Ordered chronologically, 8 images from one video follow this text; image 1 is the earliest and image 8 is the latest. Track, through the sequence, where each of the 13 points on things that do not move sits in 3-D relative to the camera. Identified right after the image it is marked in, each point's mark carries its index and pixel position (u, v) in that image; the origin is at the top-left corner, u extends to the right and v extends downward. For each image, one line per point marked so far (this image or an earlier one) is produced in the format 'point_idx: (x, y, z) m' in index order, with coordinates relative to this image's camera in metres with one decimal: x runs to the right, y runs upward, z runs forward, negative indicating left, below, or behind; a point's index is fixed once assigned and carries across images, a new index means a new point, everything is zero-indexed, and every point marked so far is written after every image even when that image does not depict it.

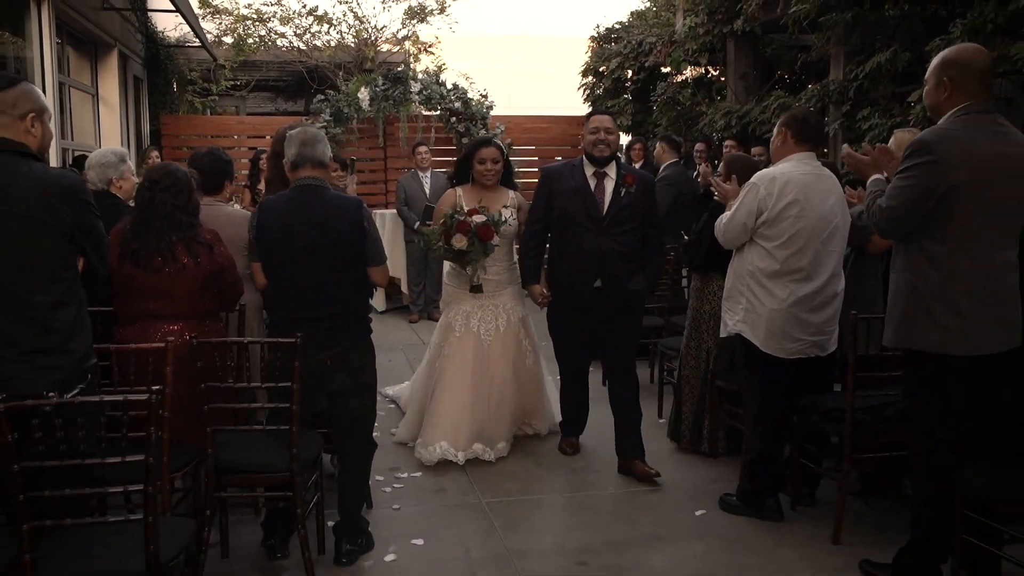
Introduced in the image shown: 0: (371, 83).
0: (-1.4, +2.1, +10.8) m
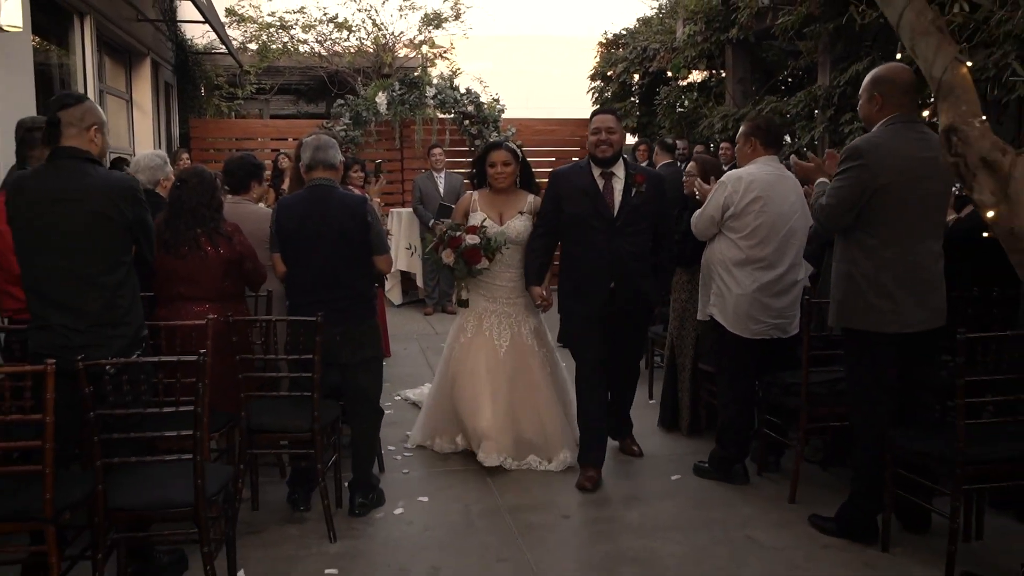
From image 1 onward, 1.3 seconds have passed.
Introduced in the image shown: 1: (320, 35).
0: (-1.3, +2.1, +11.3) m
1: (-2.8, +3.7, +15.4) m
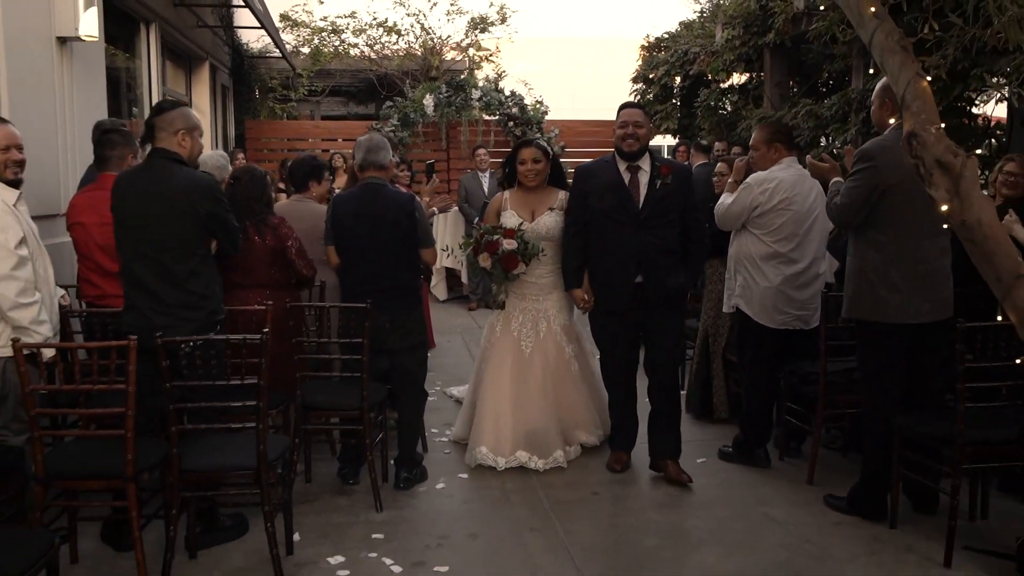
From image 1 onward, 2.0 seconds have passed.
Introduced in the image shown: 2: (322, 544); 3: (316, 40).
0: (-0.8, +2.2, +11.7) m
1: (-2.1, +3.7, +15.8) m
2: (-0.7, -0.9, +3.8) m
3: (-2.9, +3.7, +15.8) m
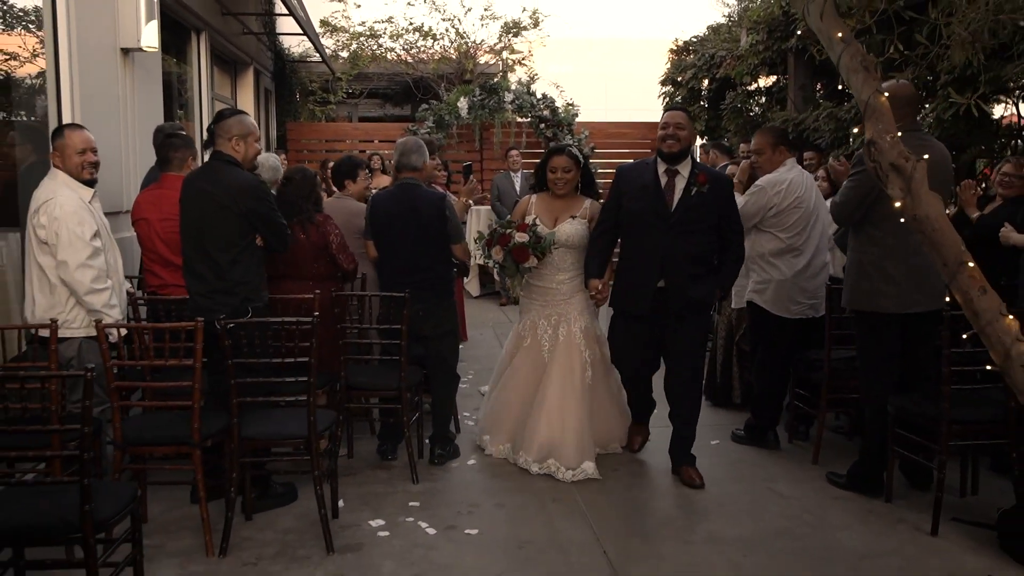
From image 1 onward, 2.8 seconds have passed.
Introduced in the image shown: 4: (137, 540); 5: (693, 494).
0: (-0.5, +2.2, +12.1) m
1: (-1.6, +3.8, +16.2) m
2: (-0.6, -0.9, +4.2) m
3: (-2.4, +3.8, +16.3) m
4: (-1.1, -0.7, +3.0) m
5: (+0.8, -0.9, +4.4) m
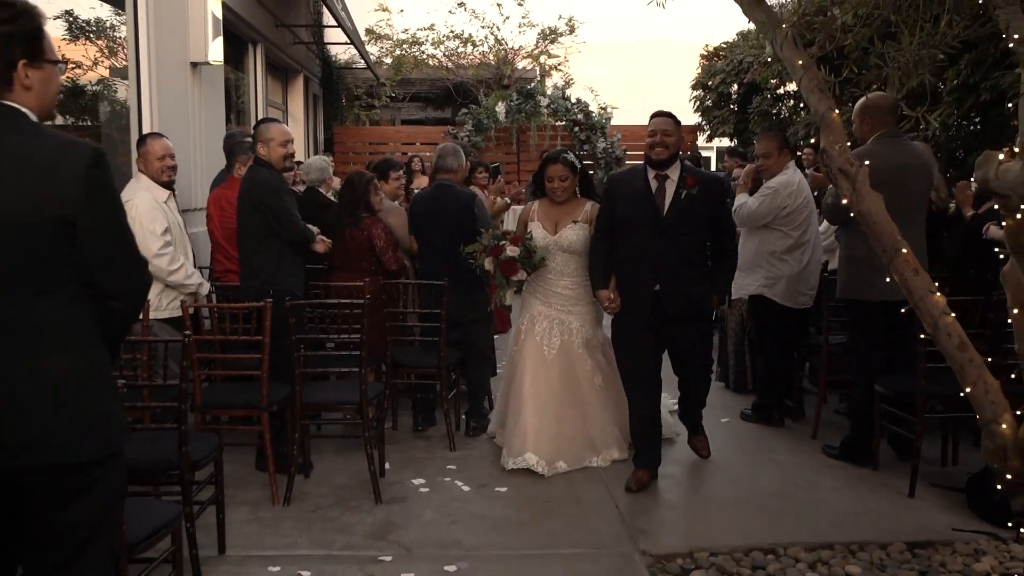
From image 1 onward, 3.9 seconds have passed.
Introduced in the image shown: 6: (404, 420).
0: (-0.1, +2.3, +12.6) m
1: (-1.0, +3.8, +16.8) m
2: (-0.5, -0.8, +4.7) m
3: (-1.8, +3.8, +16.9) m
4: (-1.0, -0.7, +3.6) m
5: (+0.9, -0.8, +4.9) m
6: (-0.6, -0.7, +5.6) m
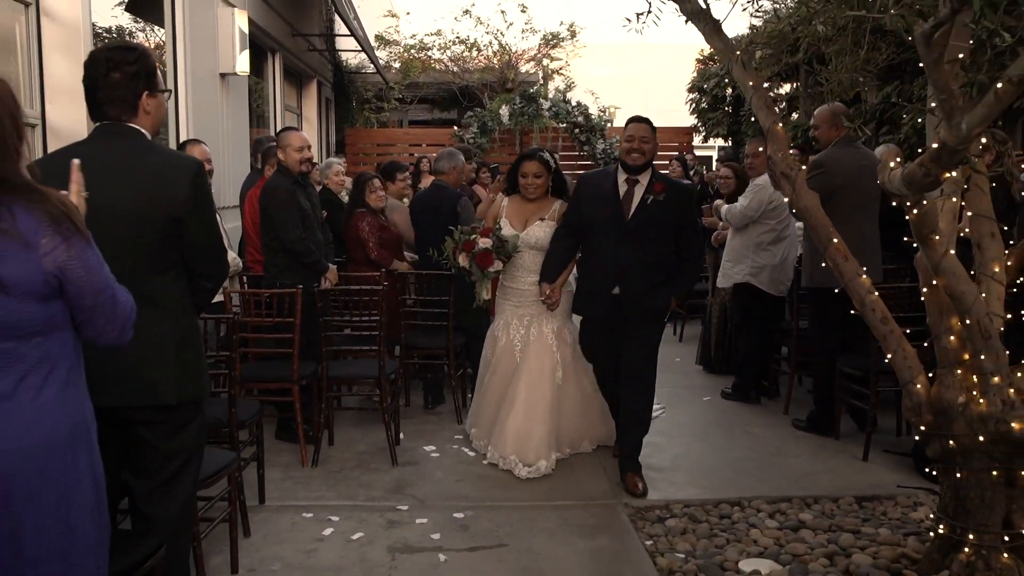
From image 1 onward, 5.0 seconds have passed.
0: (0.0, +2.3, +13.2) m
1: (-1.0, +3.9, +17.4) m
2: (-0.5, -0.8, +5.3) m
3: (-1.8, +3.9, +17.5) m
4: (-1.0, -0.6, +4.2) m
5: (+0.9, -0.8, +5.5) m
6: (-0.6, -0.6, +6.2) m
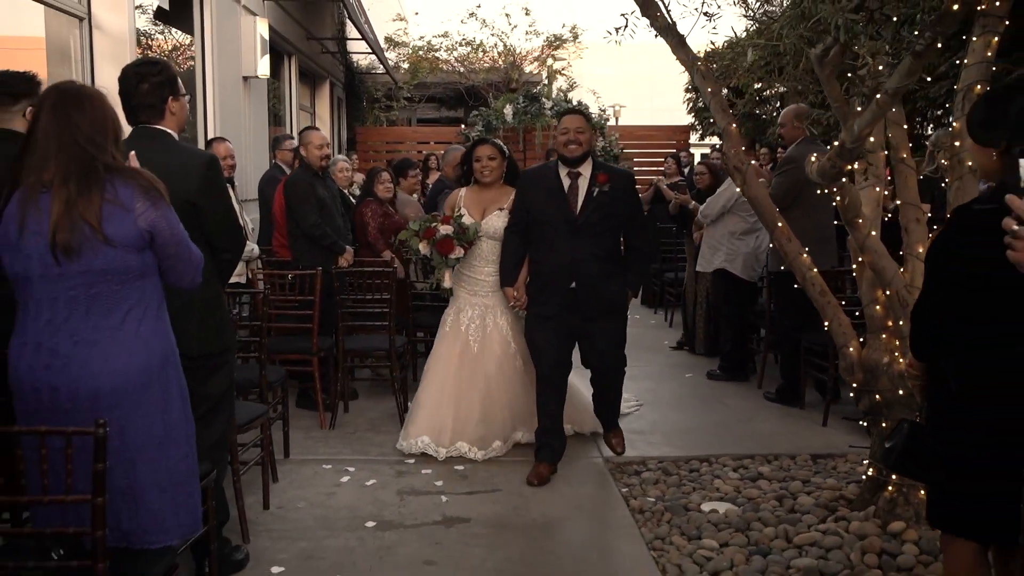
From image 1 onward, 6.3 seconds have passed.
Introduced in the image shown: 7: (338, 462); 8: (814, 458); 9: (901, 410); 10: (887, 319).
0: (0.0, +2.4, +13.8) m
1: (-0.9, +4.0, +18.0) m
2: (-0.5, -0.7, +5.9) m
3: (-1.7, +4.0, +18.1) m
4: (-1.0, -0.5, +4.8) m
5: (+0.9, -0.7, +6.1) m
6: (-0.6, -0.6, +6.8) m
7: (-0.8, -0.8, +4.8) m
8: (+1.4, -0.8, +4.9) m
9: (+1.4, -0.4, +3.8) m
10: (+1.4, -0.1, +3.8) m
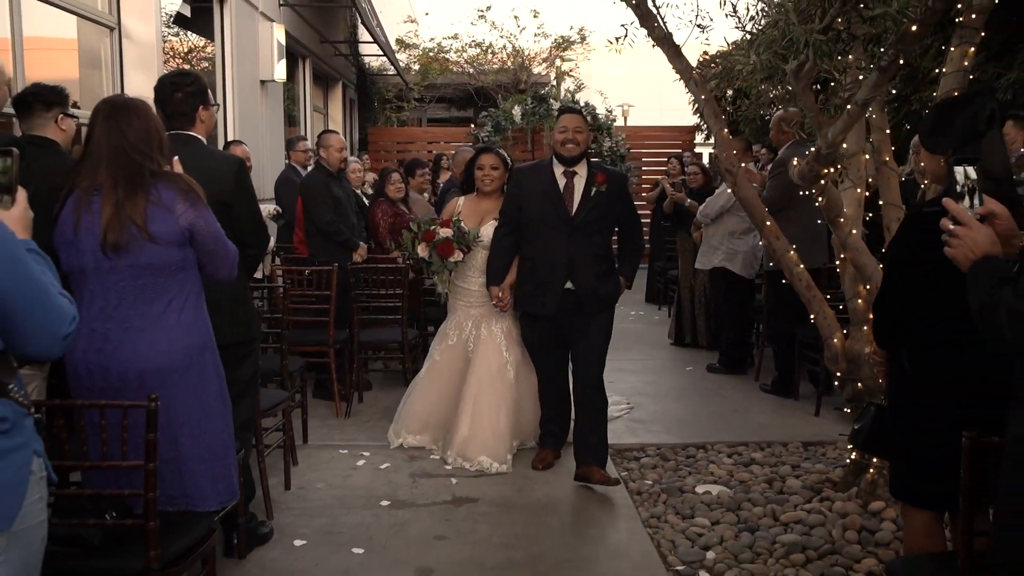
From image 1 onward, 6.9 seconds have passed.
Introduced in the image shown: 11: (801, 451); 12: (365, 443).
0: (+0.1, +2.5, +14.0) m
1: (-0.7, +4.0, +18.2) m
2: (-0.4, -0.7, +6.2) m
3: (-1.5, +4.0, +18.4) m
4: (-1.0, -0.5, +5.0) m
5: (+0.9, -0.7, +6.3) m
6: (-0.5, -0.5, +7.1) m
7: (-0.8, -0.8, +5.1) m
8: (+1.4, -0.8, +5.2) m
9: (+1.4, -0.4, +4.0) m
10: (+1.4, -0.1, +4.1) m
11: (+1.4, -0.8, +5.1) m
12: (-0.7, -0.8, +5.2) m
